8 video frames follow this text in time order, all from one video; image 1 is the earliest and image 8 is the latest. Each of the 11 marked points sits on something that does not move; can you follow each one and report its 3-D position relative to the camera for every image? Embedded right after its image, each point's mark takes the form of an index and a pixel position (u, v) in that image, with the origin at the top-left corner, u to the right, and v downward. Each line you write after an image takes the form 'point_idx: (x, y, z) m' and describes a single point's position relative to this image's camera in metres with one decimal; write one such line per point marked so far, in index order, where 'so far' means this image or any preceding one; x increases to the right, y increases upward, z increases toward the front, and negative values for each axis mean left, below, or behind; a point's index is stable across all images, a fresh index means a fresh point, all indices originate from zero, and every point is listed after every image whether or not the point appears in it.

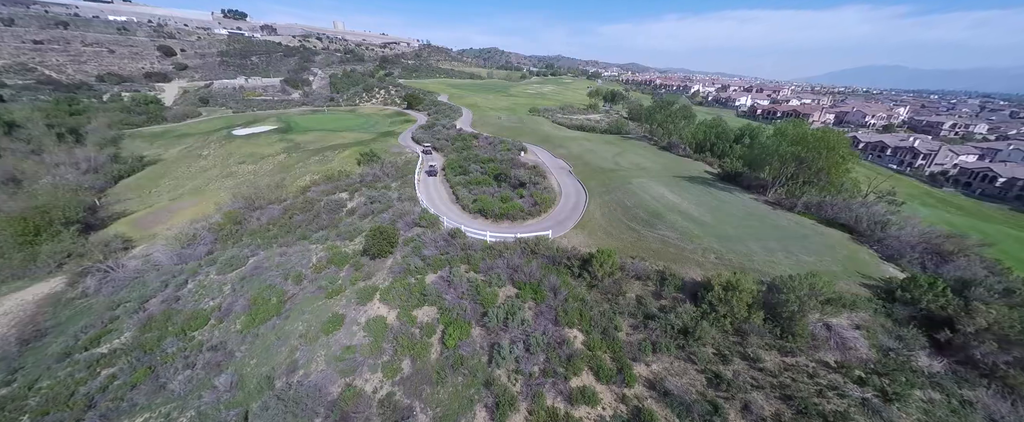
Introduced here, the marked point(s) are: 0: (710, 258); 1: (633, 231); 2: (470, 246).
0: (+10.9, -2.6, +15.7) m
1: (+8.2, -1.3, +19.3) m
2: (-2.8, -2.4, +19.6) m
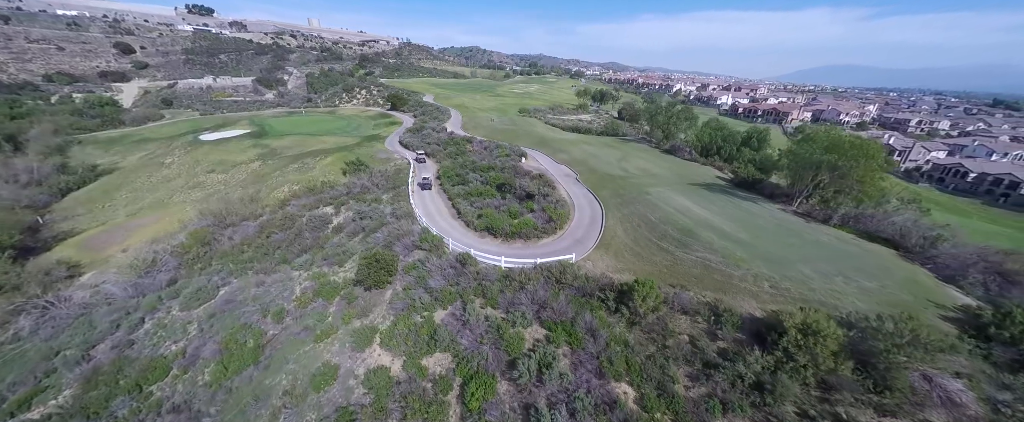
0: (+12.2, -3.7, +13.9) m
1: (+9.3, -2.5, +17.3) m
2: (-1.7, -3.8, +17.1) m
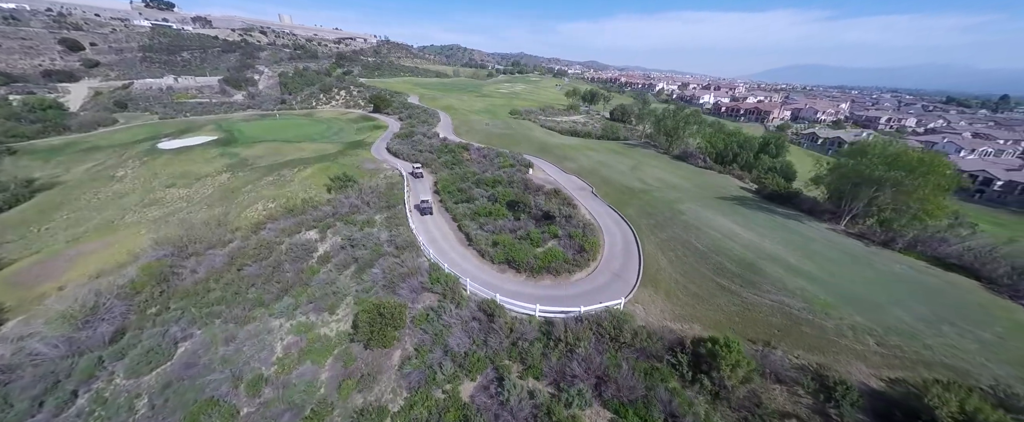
0: (+14.3, -5.3, +11.4) m
1: (+11.1, -4.2, +14.7) m
2: (+0.3, -5.7, +13.9) m
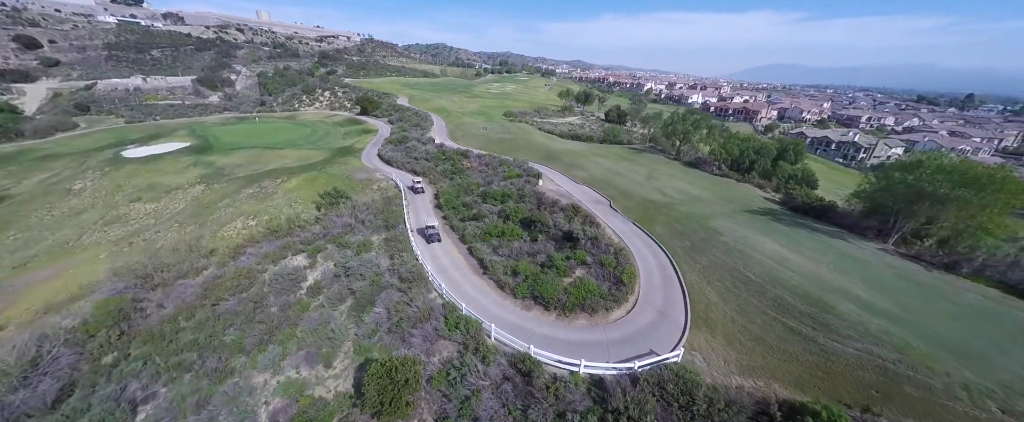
0: (+16.1, -6.7, +9.5) m
1: (+12.8, -5.5, +12.6) m
2: (+2.0, -7.3, +11.5) m
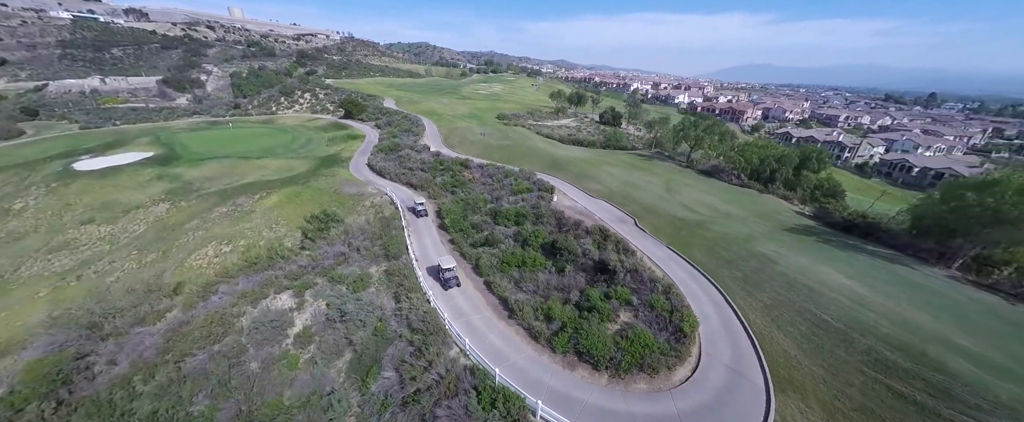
0: (+18.3, -8.2, +7.5) m
1: (+14.8, -7.1, +10.4) m
2: (+4.1, -9.1, +8.8) m
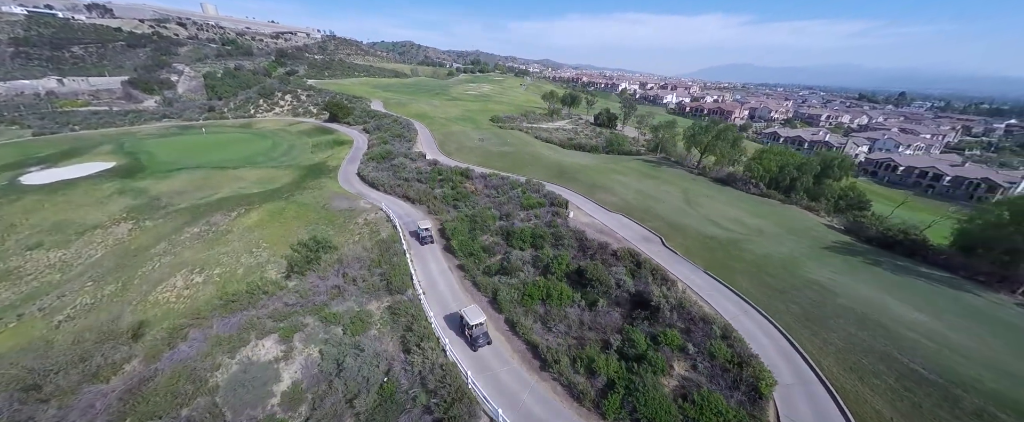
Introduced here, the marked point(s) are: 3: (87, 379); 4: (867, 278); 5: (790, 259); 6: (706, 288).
0: (+20.2, -9.5, +5.7) m
1: (+16.7, -8.5, +8.6) m
2: (+6.1, -10.7, +6.5) m
3: (-24.9, -10.0, +17.0) m
4: (+21.2, -3.9, +17.2) m
5: (+18.5, -3.1, +19.2) m
6: (+11.6, -4.6, +17.1) m
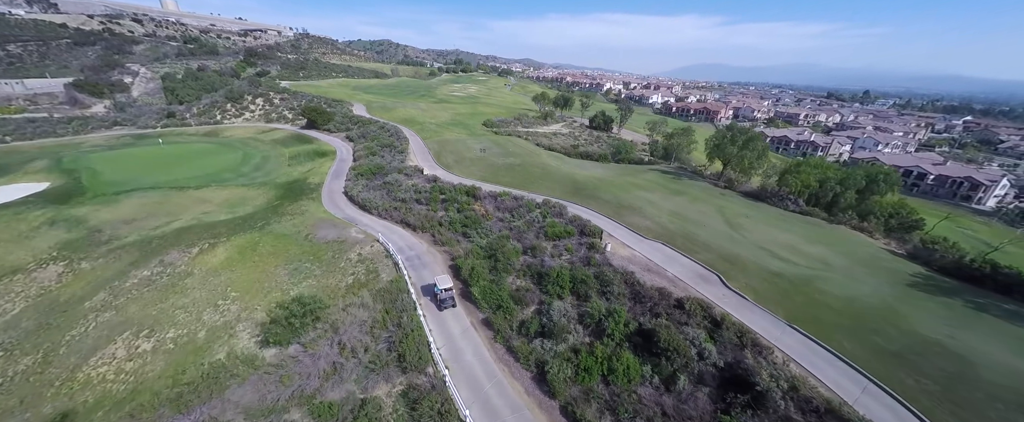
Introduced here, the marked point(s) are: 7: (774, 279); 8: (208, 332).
0: (+23.5, -11.5, +2.9) m
1: (+19.8, -10.6, +5.6) m
2: (+9.4, -13.1, +3.0) m
3: (-22.1, -13.2, +11.8) m
4: (+23.7, -5.9, +14.4) m
5: (+20.9, -5.2, +16.2) m
6: (+14.1, -6.8, +13.8) m
7: (+16.8, -4.4, +18.6) m
8: (-20.5, -8.0, +18.8) m
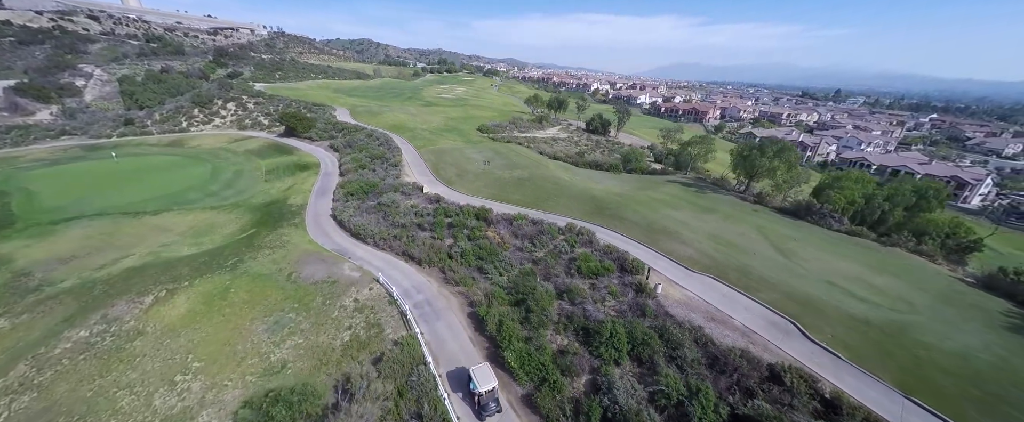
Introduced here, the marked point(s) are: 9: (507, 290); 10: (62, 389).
0: (+26.6, -13.4, +0.5) m
1: (+22.8, -12.5, +2.9) m
2: (+12.5, -15.2, -0.1) m
3: (-19.3, -16.1, +7.2) m
4: (+26.2, -7.7, +11.9) m
5: (+23.3, -7.1, +13.6) m
6: (+16.6, -8.9, +10.9) m
7: (+19.1, -6.4, +15.8) m
8: (-18.1, -10.9, +14.3) m
9: (-0.5, -5.4, +20.0) m
10: (-27.3, -10.4, +17.3) m
